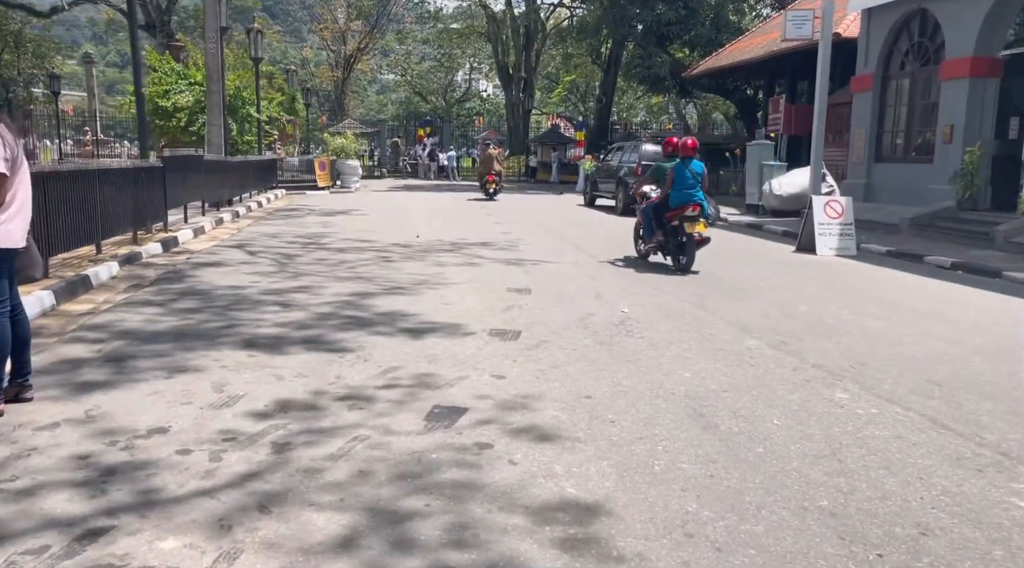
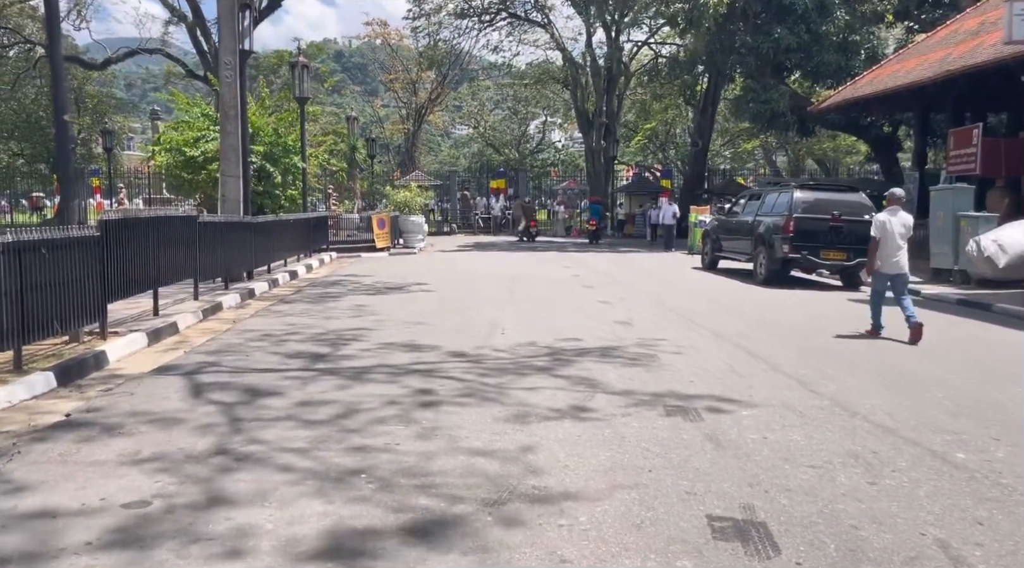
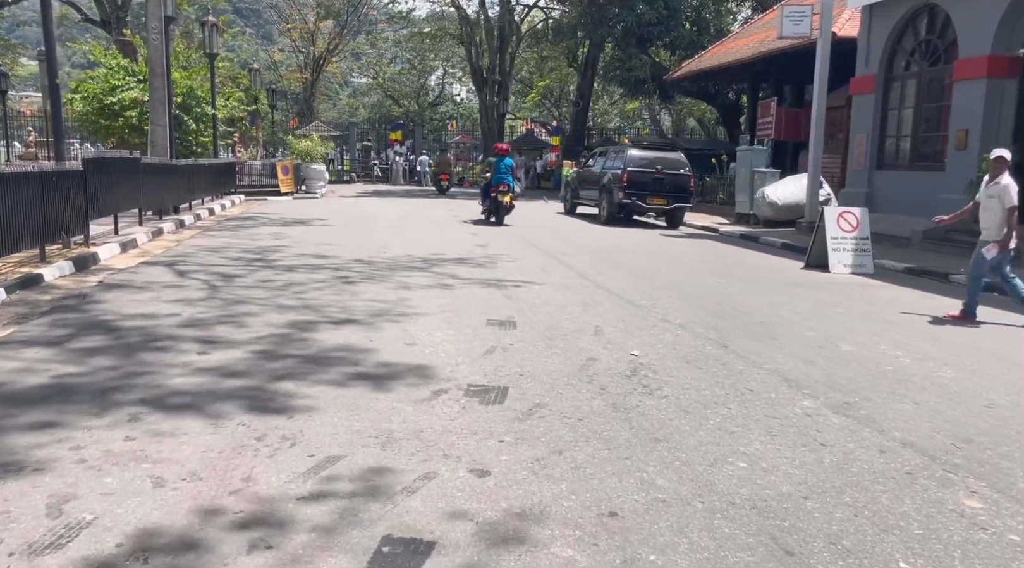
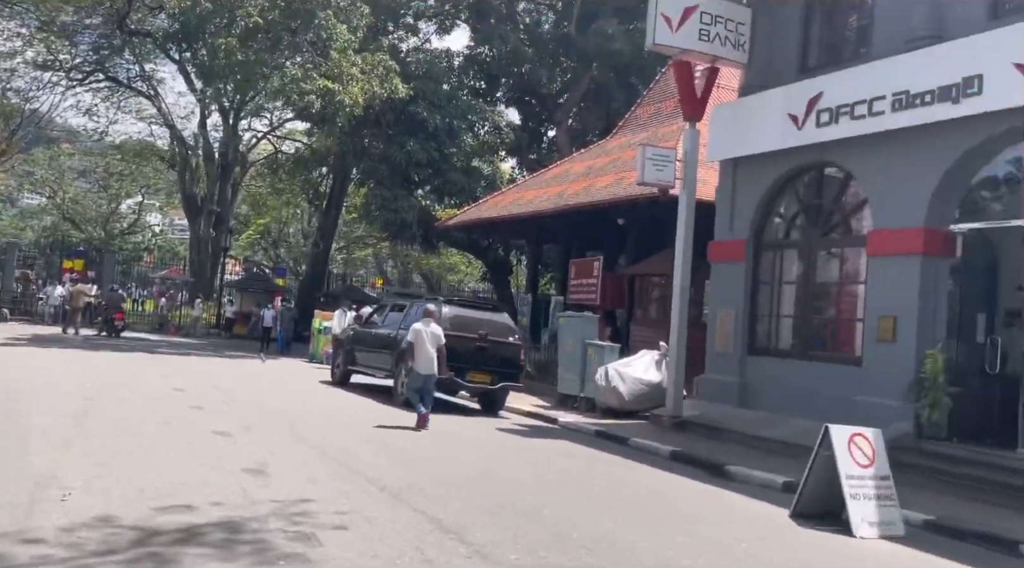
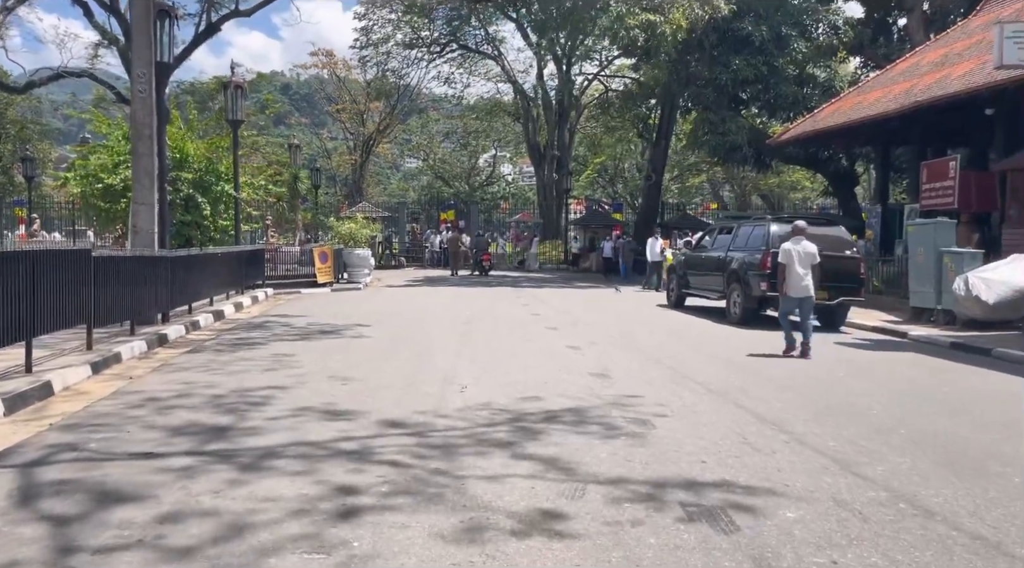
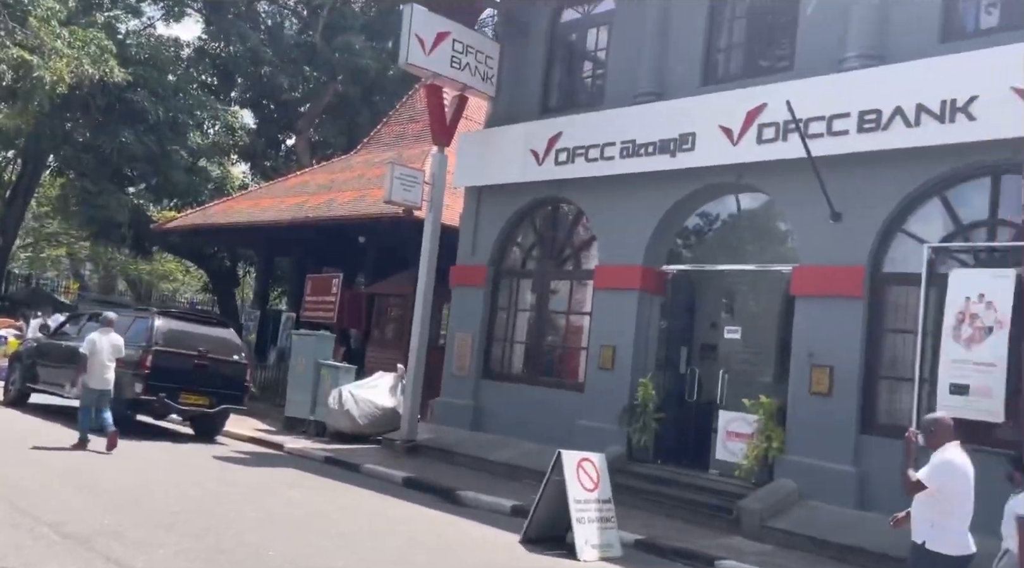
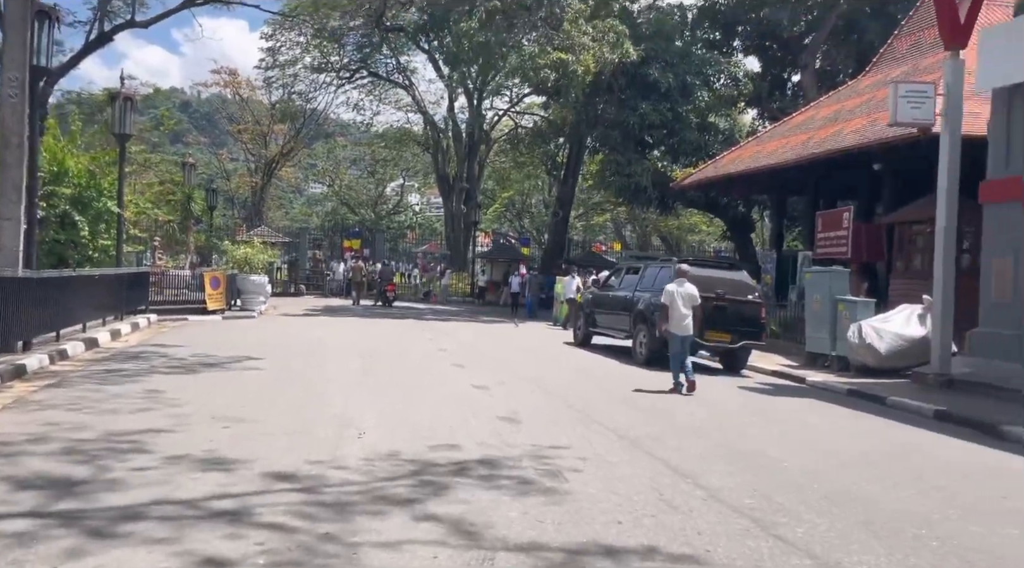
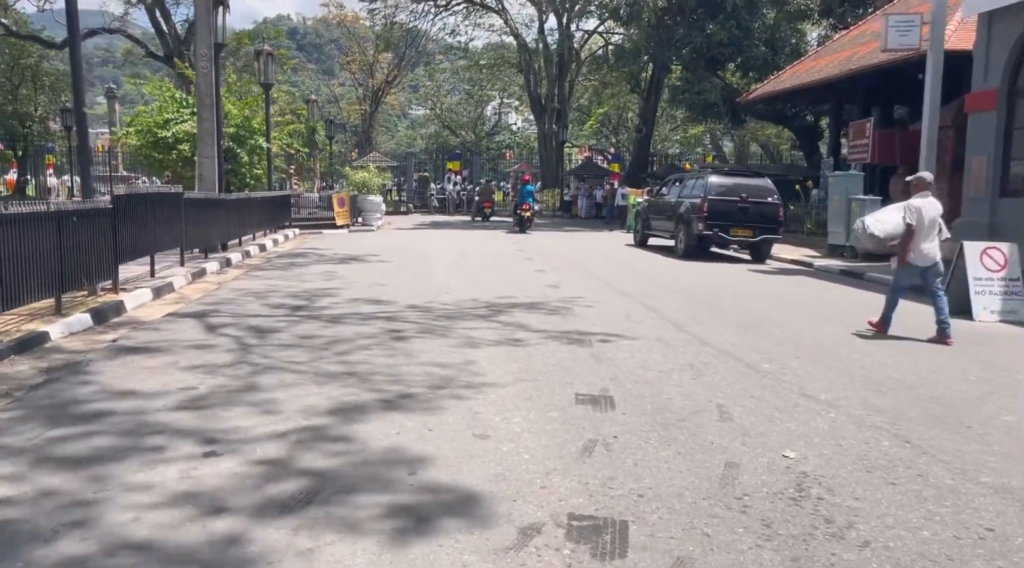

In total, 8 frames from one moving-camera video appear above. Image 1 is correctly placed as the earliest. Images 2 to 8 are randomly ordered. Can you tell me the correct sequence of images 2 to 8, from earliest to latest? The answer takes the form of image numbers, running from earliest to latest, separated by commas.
3, 8, 2, 5, 7, 4, 6
